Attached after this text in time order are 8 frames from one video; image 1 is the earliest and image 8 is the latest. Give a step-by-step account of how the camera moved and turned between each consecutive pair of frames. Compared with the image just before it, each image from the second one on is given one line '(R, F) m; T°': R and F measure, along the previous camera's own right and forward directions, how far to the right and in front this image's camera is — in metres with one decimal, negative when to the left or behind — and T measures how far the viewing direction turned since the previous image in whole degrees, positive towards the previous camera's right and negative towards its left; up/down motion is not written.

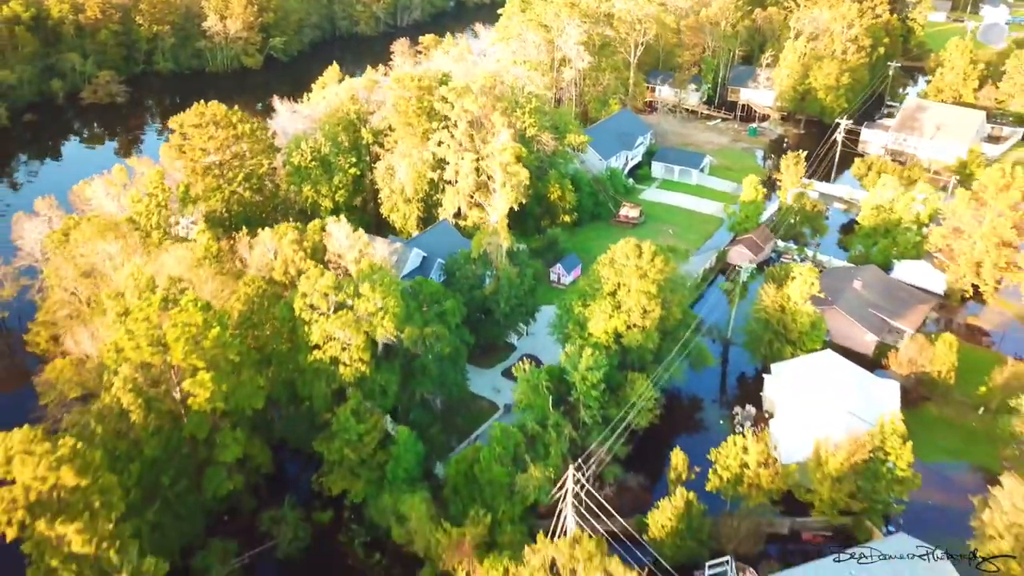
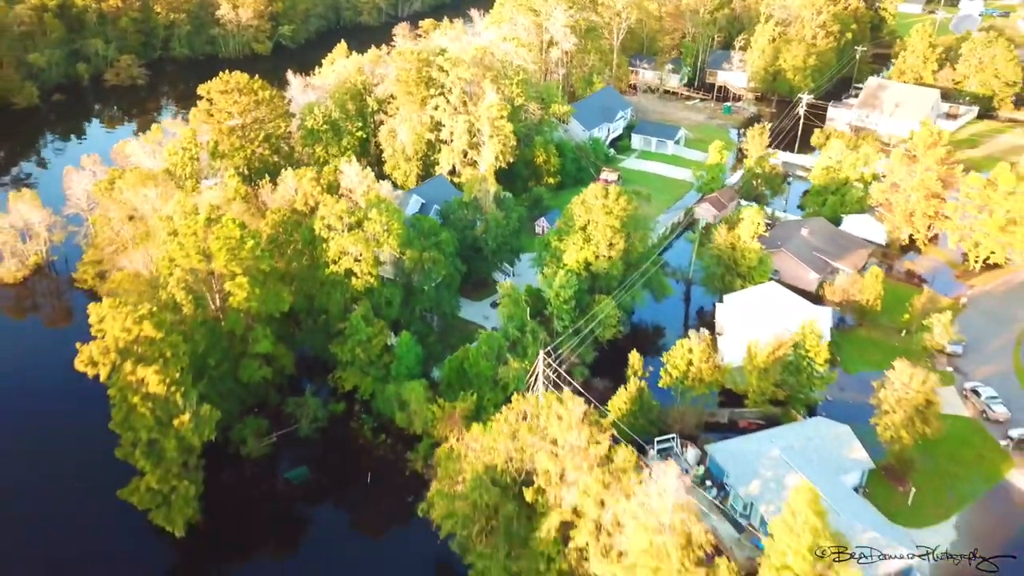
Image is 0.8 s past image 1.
(+0.7, -5.3) m; 0°
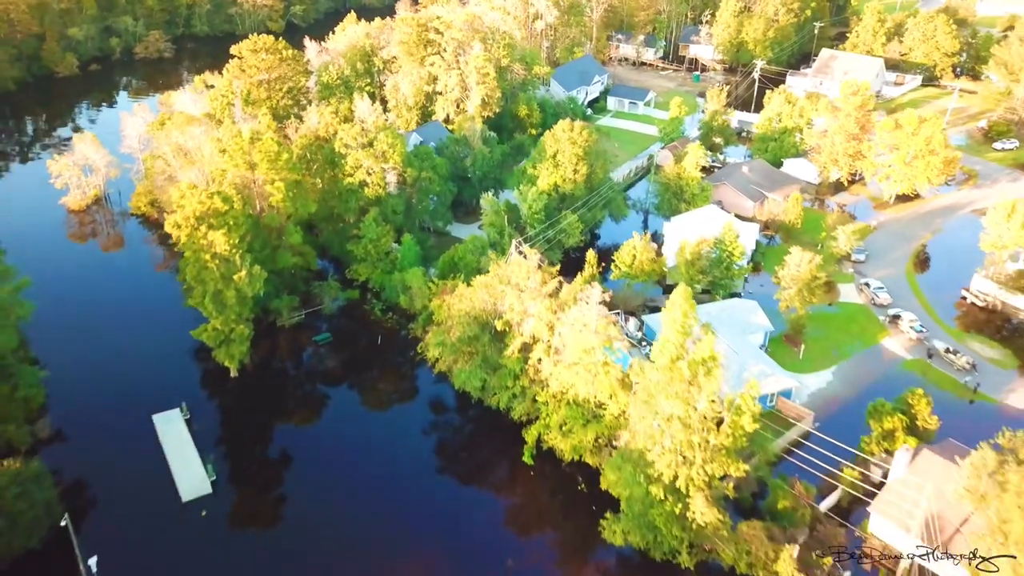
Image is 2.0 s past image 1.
(+1.0, -8.0) m; 0°
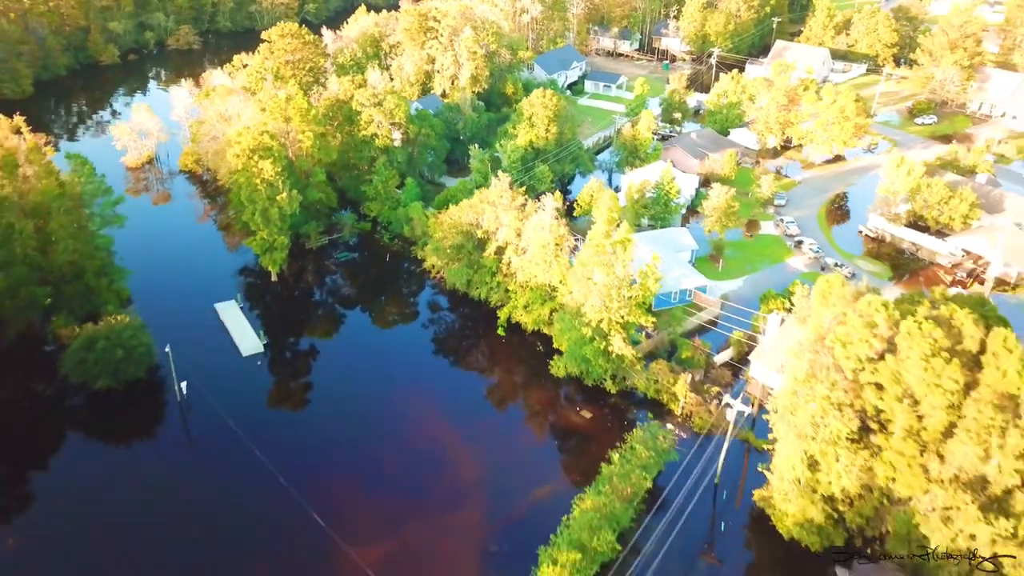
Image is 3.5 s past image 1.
(+1.2, -9.8) m; 0°
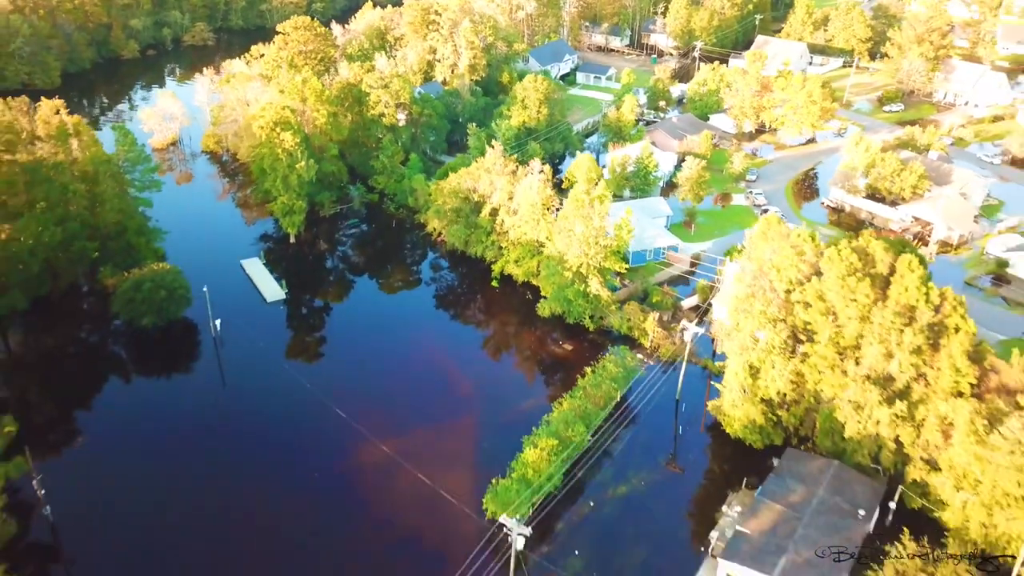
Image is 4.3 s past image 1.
(+0.5, -5.2) m; 0°
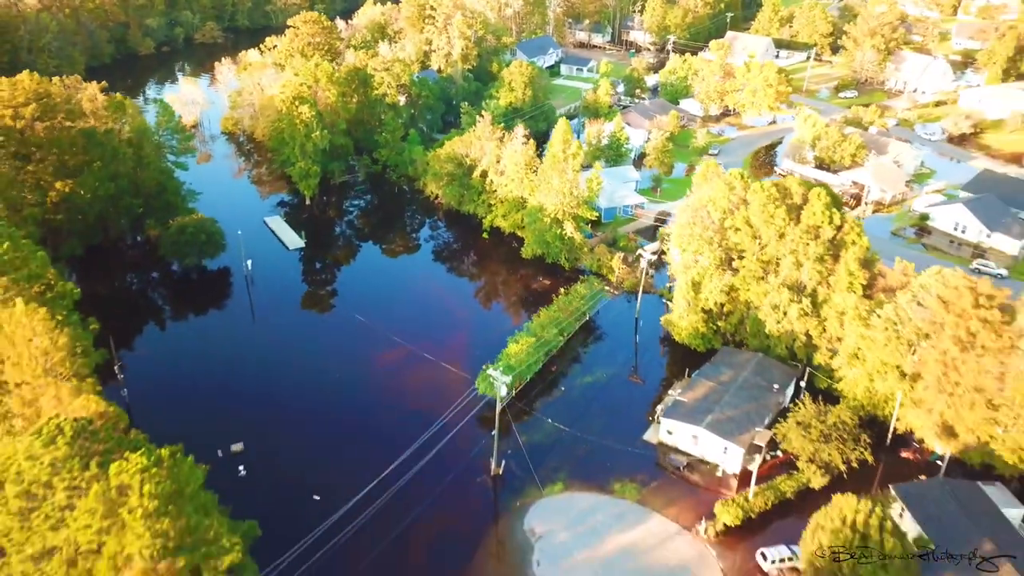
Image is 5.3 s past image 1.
(+0.3, -7.1) m; 0°
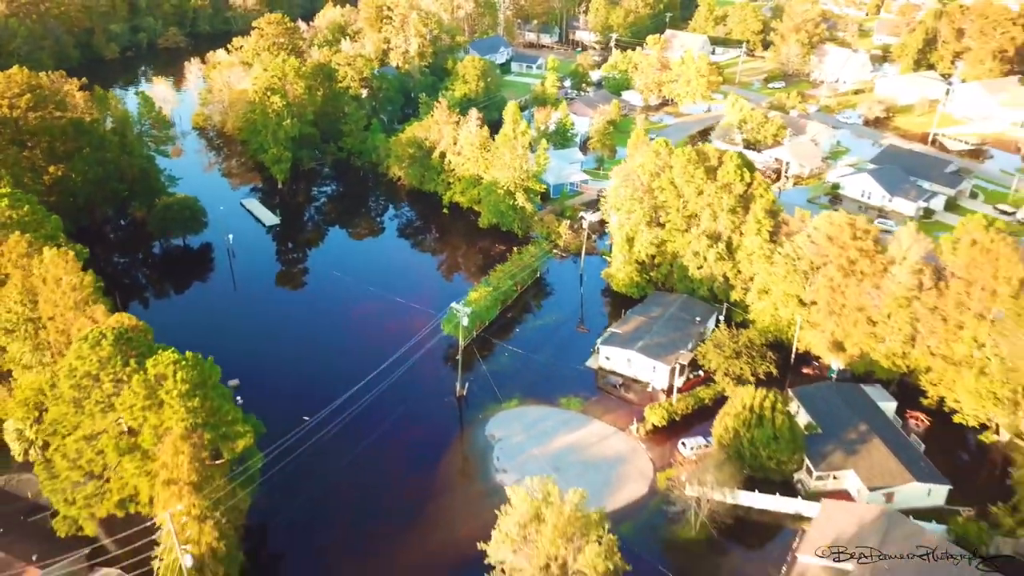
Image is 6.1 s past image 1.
(0.0, -5.4) m; +3°
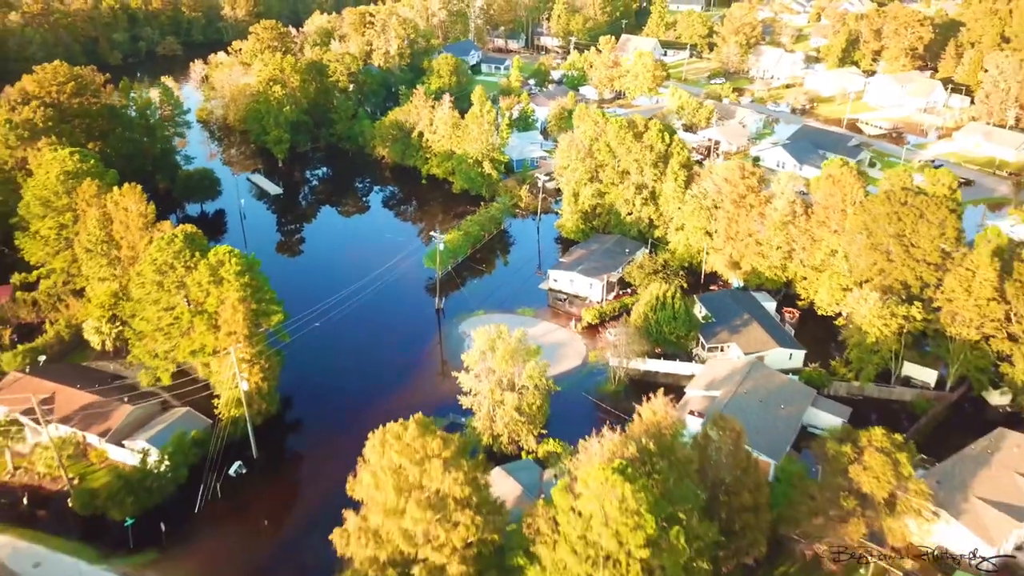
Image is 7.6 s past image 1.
(+0.7, -9.8) m; +1°
